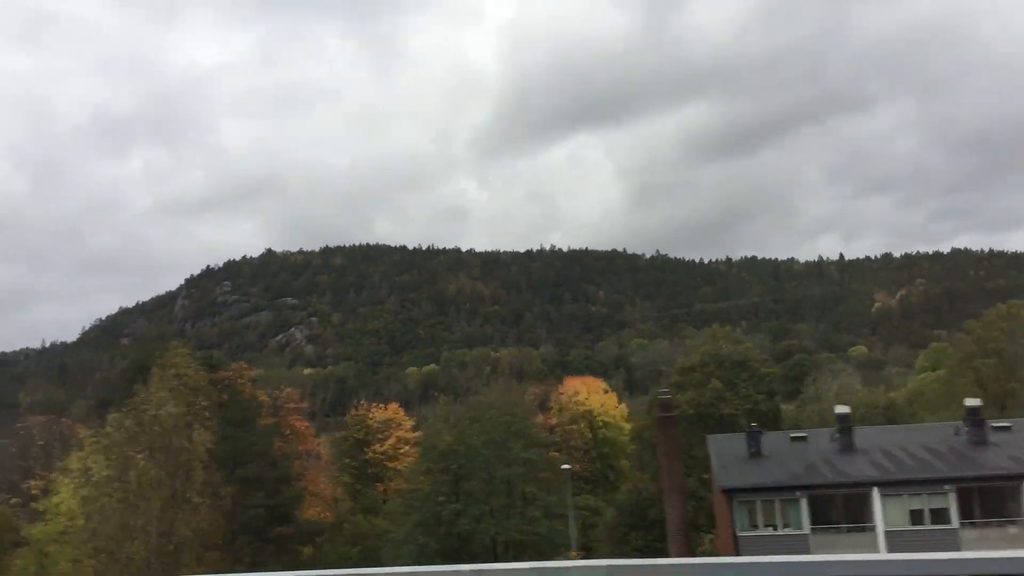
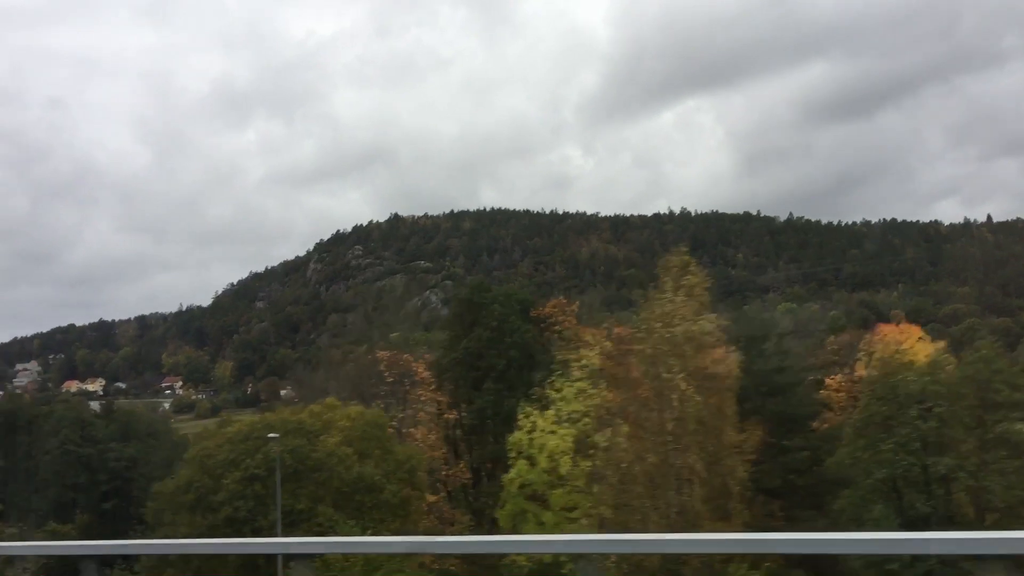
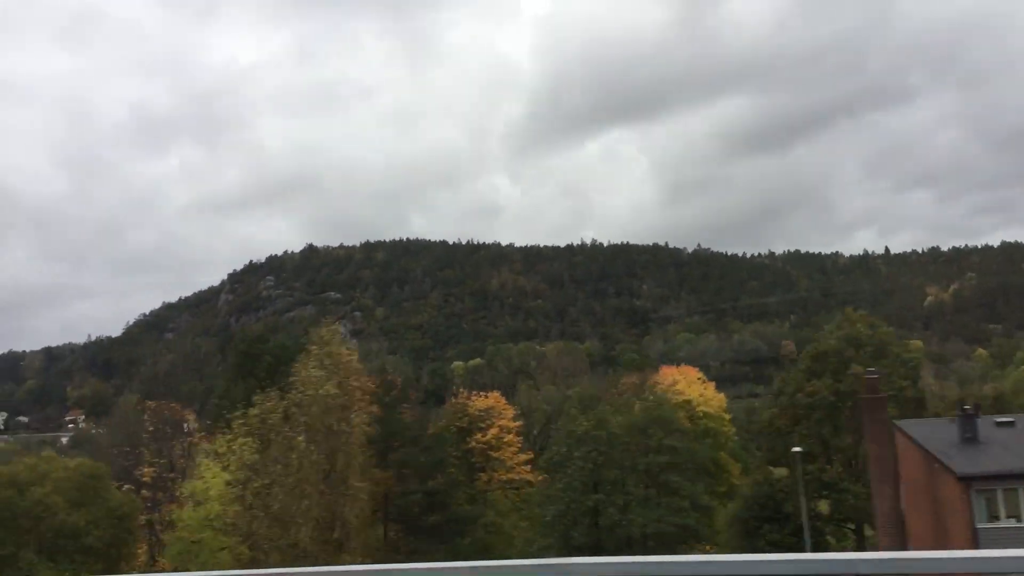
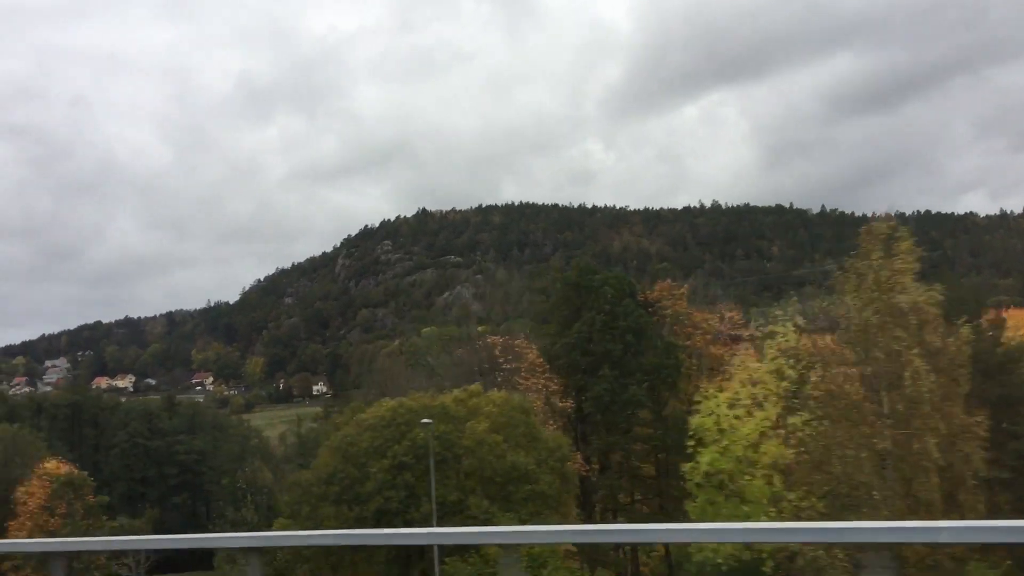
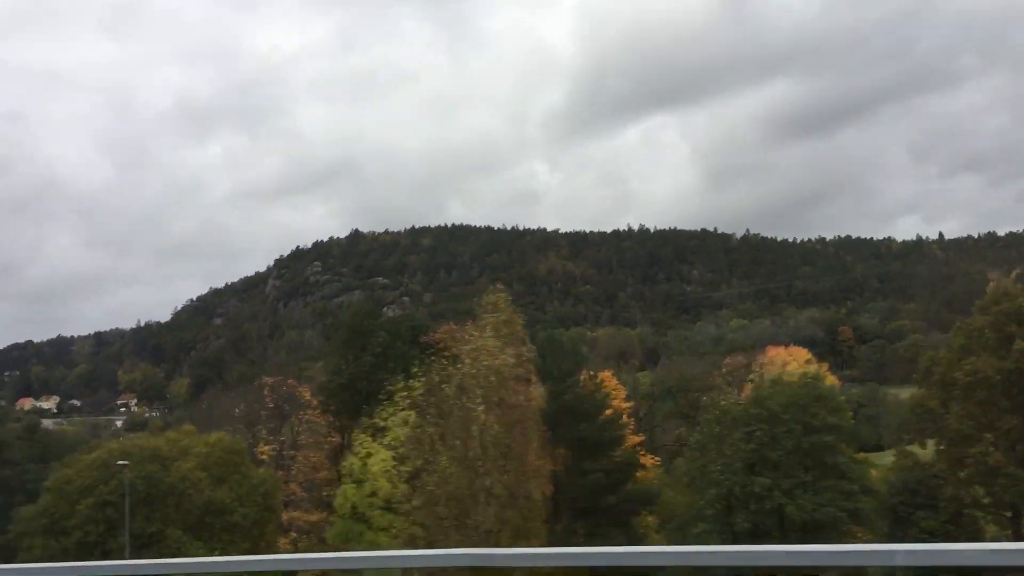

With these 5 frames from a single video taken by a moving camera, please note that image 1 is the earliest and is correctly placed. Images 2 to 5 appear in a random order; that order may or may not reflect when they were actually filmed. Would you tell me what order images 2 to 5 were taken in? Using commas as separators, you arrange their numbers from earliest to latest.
3, 5, 2, 4
